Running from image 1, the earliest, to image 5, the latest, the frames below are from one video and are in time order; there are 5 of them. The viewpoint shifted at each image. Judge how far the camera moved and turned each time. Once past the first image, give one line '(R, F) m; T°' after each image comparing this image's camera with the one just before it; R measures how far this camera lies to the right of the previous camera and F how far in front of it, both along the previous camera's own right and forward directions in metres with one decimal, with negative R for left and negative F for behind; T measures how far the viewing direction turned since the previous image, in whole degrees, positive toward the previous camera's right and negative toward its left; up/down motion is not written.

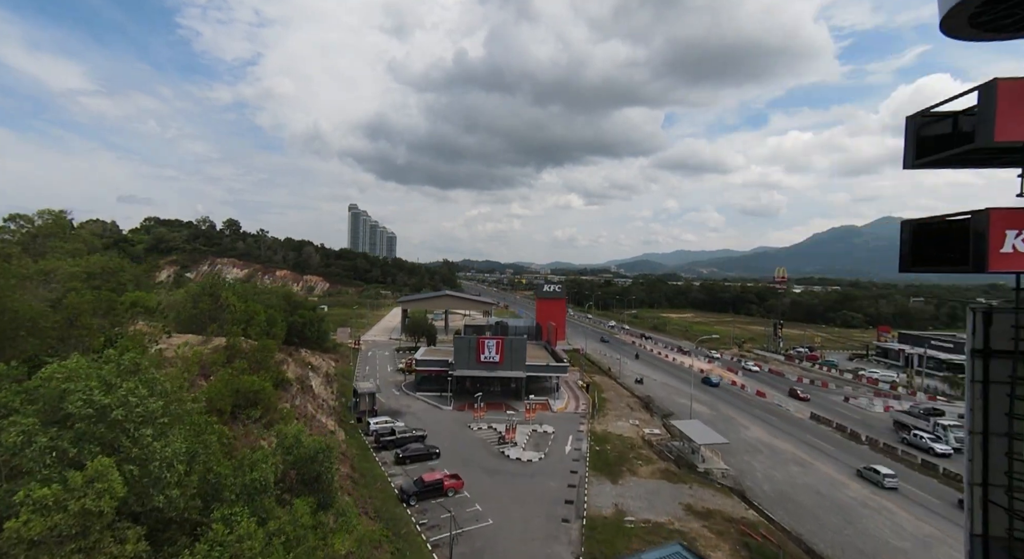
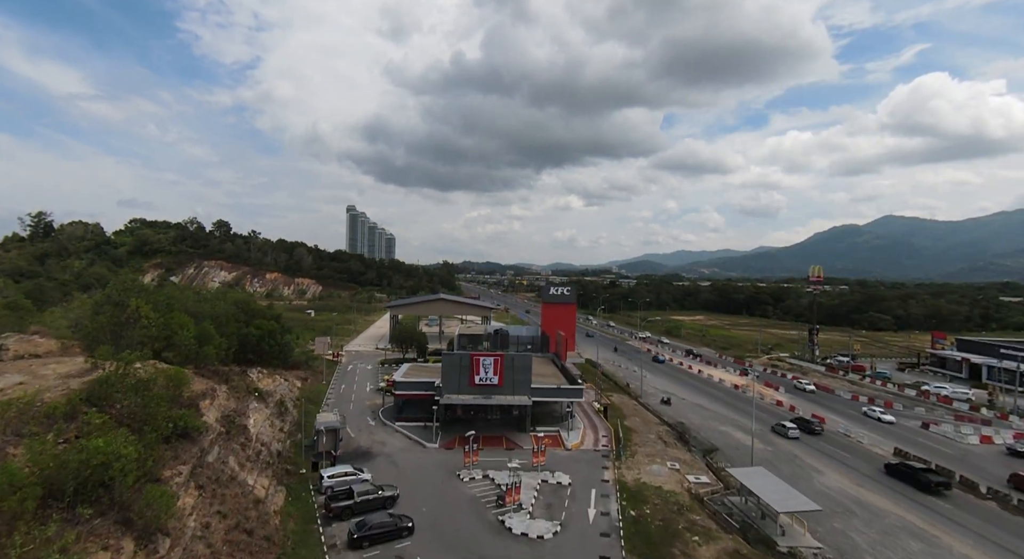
(-0.1, +8.4) m; 0°
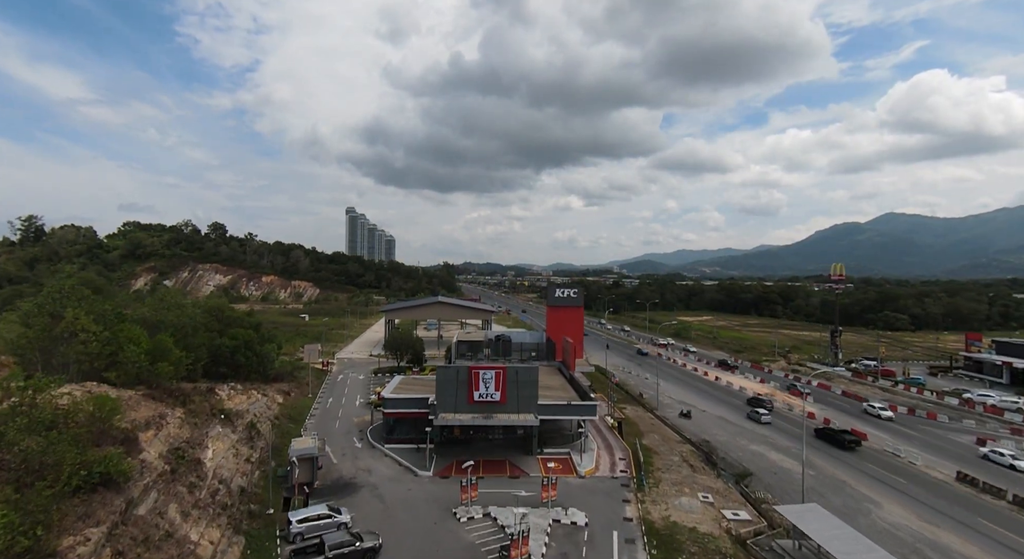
(-0.1, +4.0) m; 0°
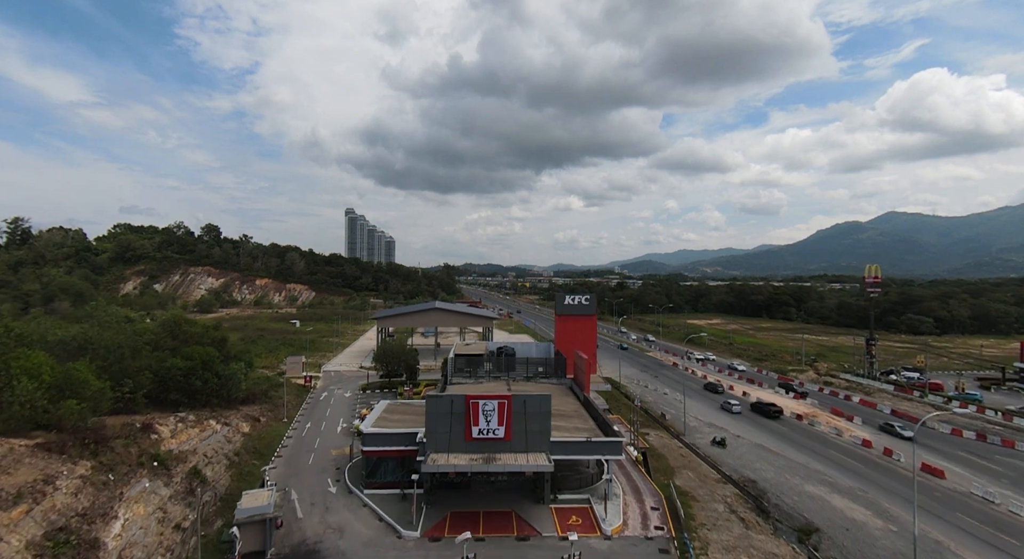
(-0.3, +5.5) m; 0°
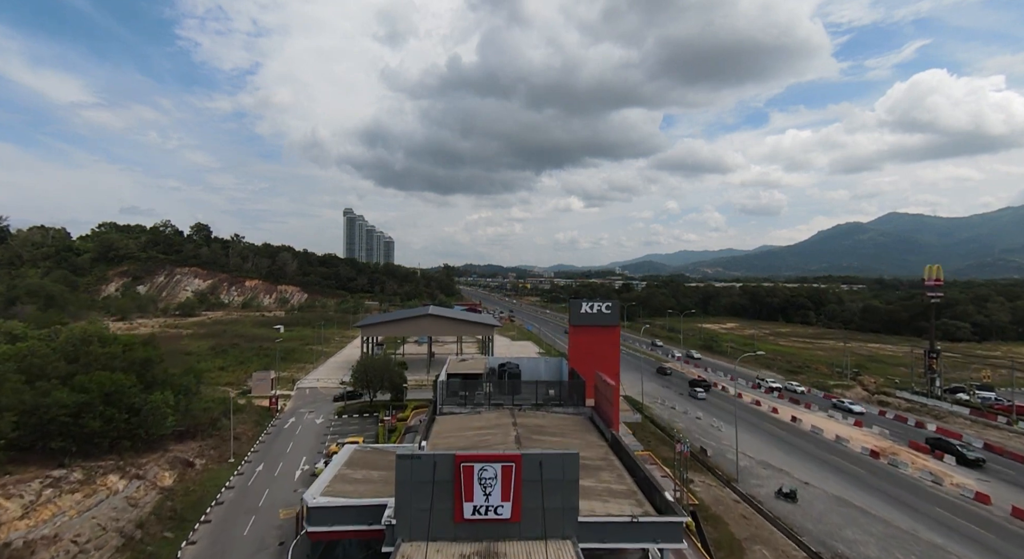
(-0.3, +7.8) m; 0°
